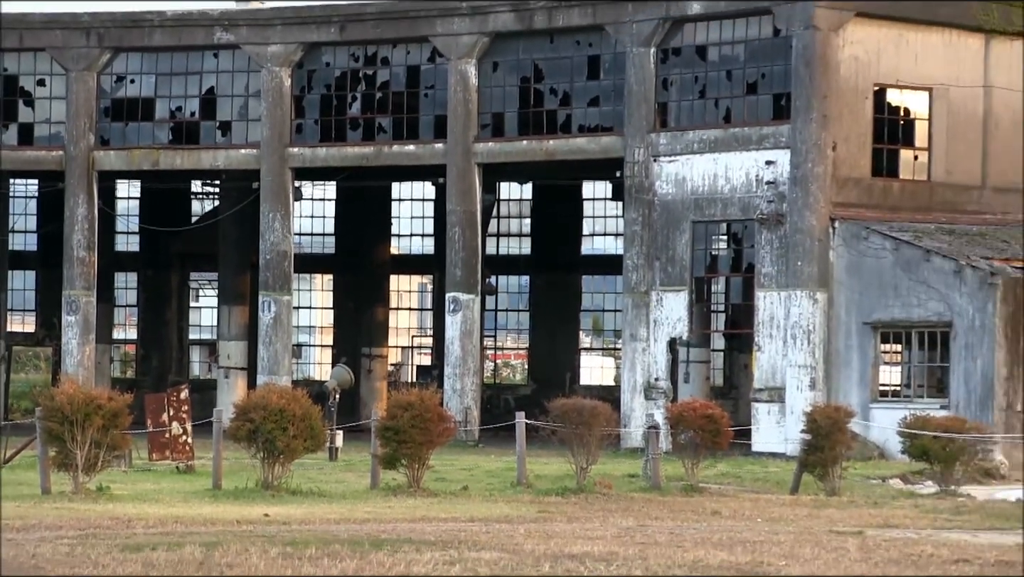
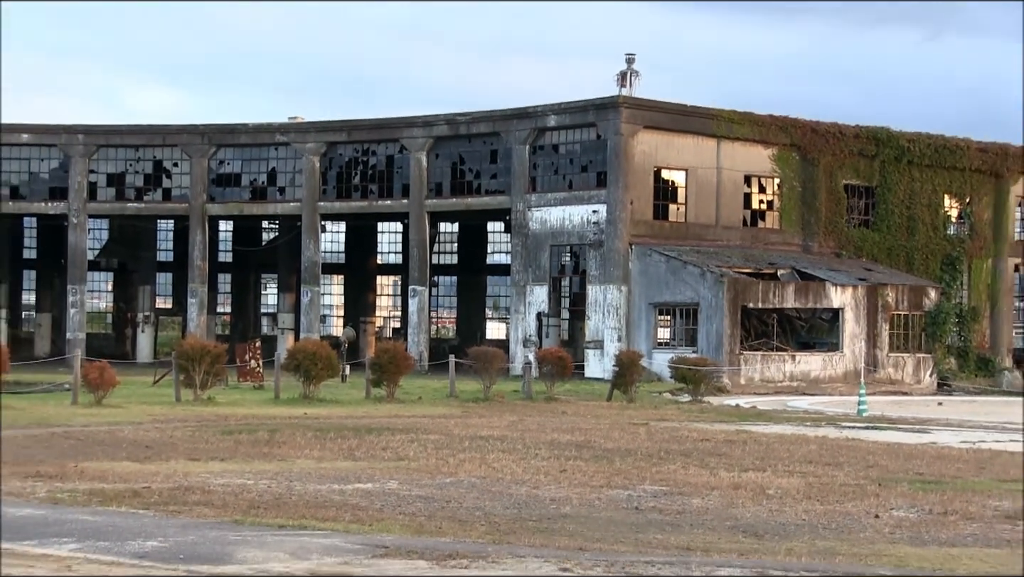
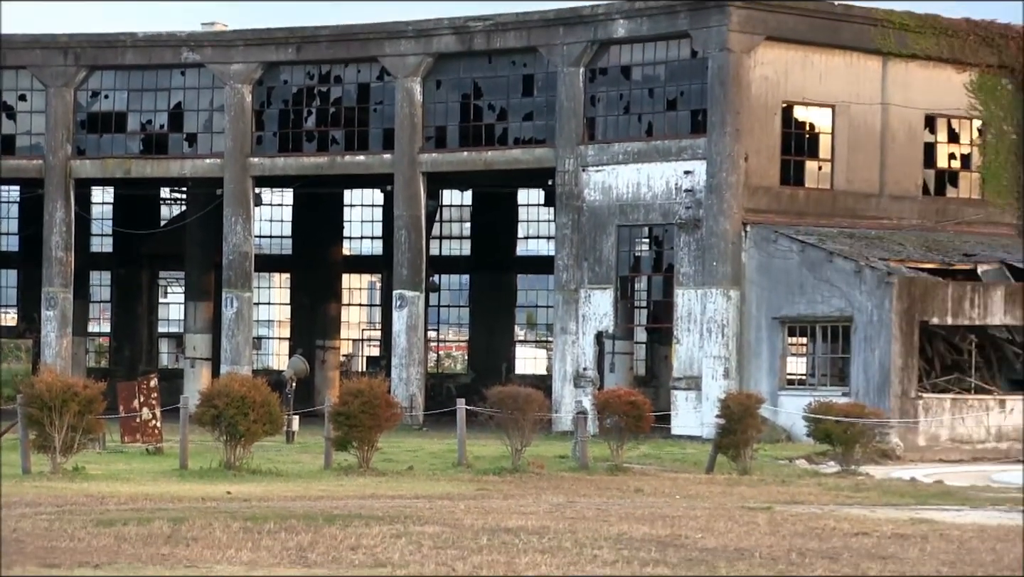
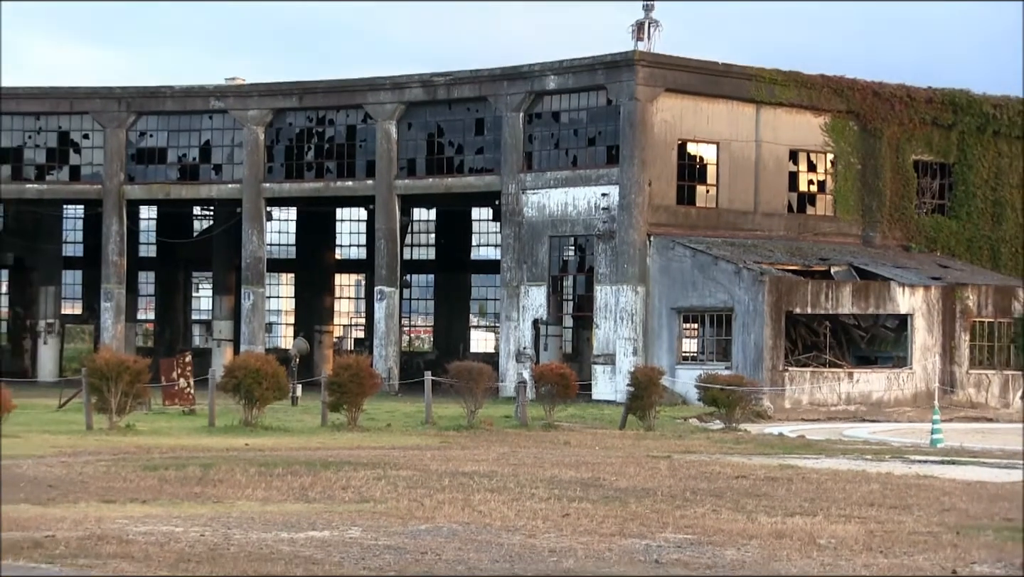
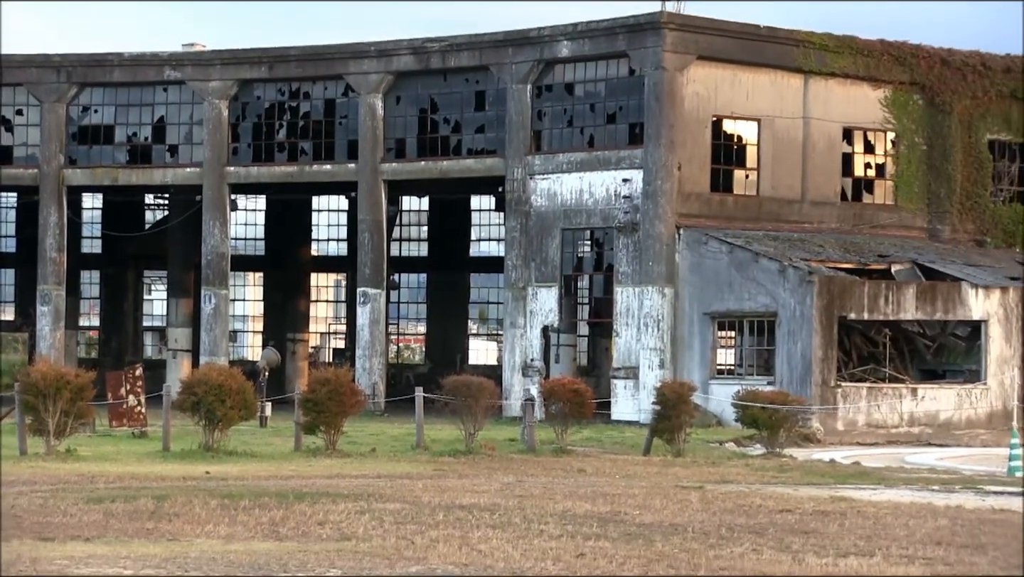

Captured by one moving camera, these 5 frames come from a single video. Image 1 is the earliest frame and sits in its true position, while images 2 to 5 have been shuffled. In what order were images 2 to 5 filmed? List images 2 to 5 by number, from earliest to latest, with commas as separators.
3, 5, 4, 2
